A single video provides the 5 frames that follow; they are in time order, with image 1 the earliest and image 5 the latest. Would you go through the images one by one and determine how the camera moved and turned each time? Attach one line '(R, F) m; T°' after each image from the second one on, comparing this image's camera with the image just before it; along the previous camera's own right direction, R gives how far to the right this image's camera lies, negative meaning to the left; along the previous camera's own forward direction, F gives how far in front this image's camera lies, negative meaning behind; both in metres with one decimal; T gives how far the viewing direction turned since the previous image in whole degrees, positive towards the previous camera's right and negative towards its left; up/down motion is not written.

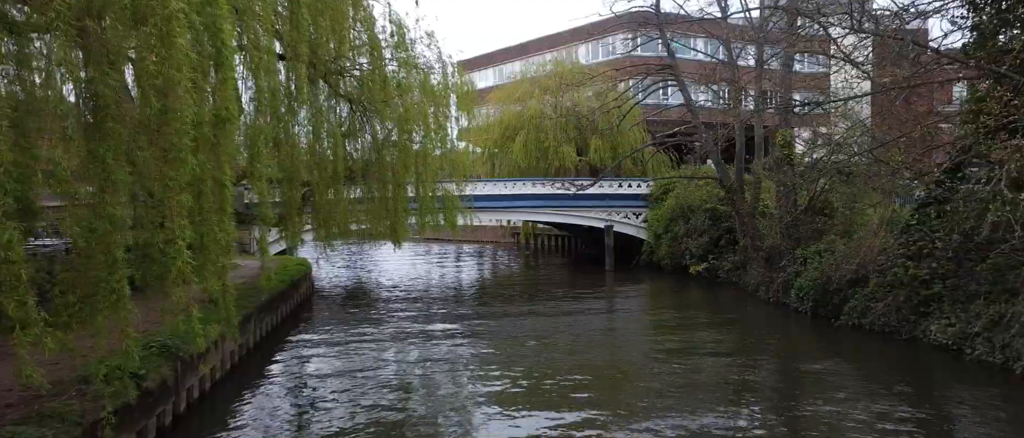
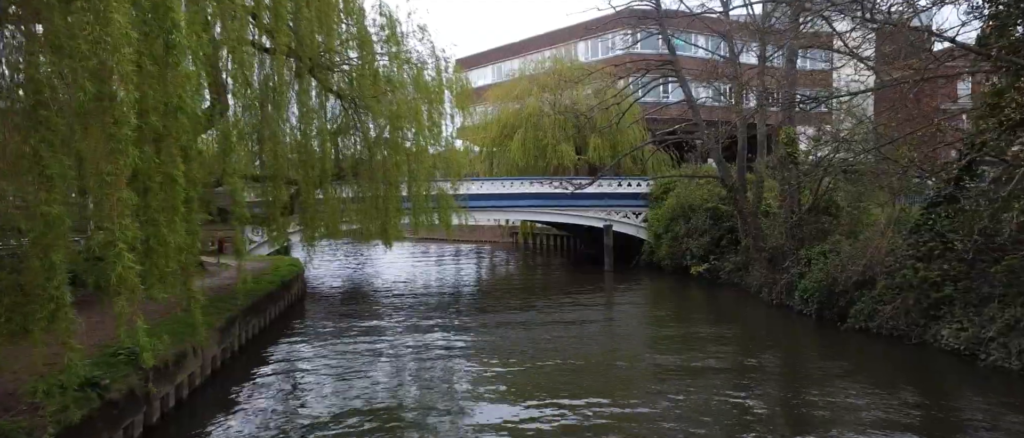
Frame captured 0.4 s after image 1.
(+0.1, +0.4) m; 0°
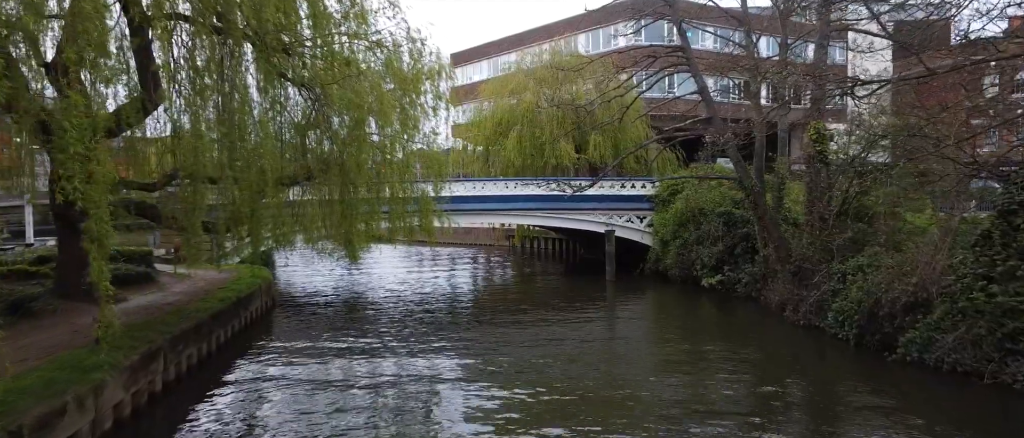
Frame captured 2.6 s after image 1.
(+0.2, +1.8) m; 0°
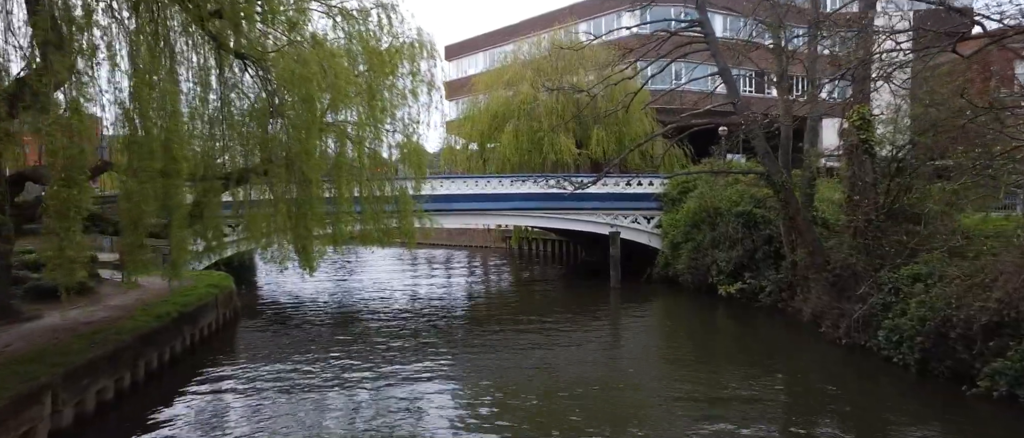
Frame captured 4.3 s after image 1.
(+0.1, +1.8) m; 0°
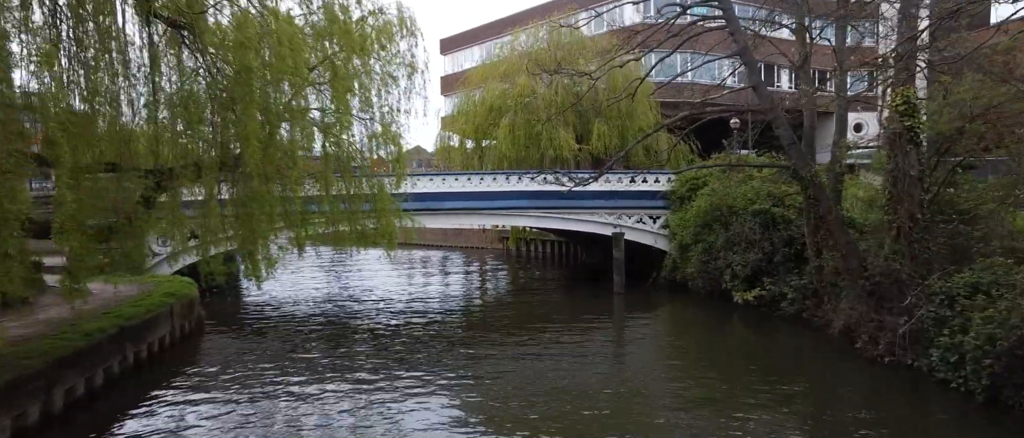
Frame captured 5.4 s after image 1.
(+0.1, +1.4) m; 0°
